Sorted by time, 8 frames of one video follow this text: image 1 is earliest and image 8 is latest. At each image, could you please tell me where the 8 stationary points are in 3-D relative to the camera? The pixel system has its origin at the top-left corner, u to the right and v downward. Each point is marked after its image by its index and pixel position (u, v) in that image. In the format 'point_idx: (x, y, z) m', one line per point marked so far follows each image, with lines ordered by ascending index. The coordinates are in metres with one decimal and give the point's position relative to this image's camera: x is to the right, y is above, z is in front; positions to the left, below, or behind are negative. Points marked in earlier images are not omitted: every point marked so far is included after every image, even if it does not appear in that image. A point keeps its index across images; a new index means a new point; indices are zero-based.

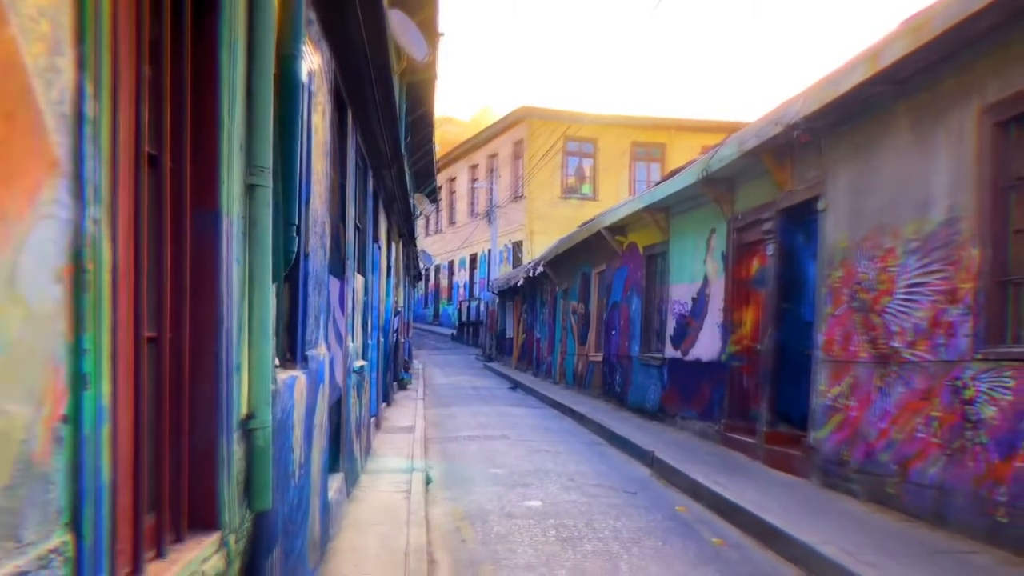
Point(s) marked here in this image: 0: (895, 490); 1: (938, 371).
0: (+2.0, -1.0, +6.9) m
1: (+2.1, -0.4, +6.5) m
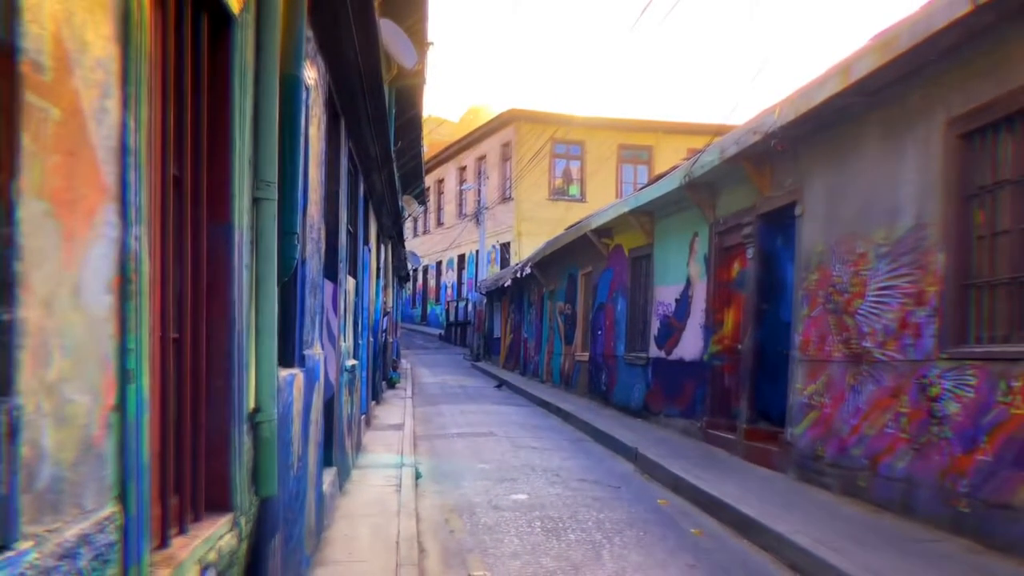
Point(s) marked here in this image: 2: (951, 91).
0: (+1.9, -1.1, +7.2) m
1: (+2.0, -0.4, +6.8) m
2: (+2.1, +0.9, +6.4) m
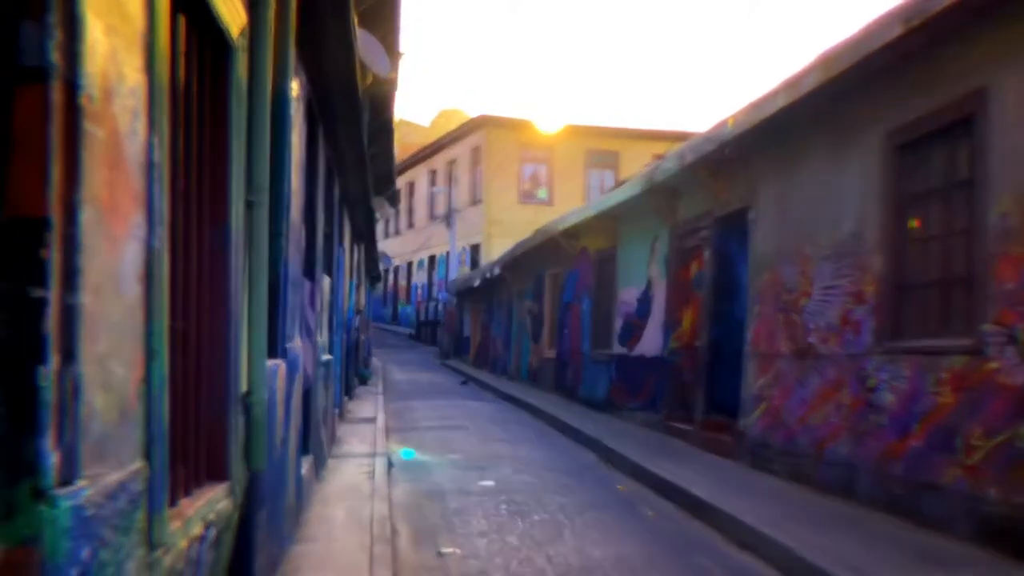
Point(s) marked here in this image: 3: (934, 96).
0: (+1.7, -1.0, +7.7) m
1: (+1.8, -0.4, +7.3) m
2: (+1.9, +1.0, +6.8) m
3: (+2.0, +0.9, +6.4) m
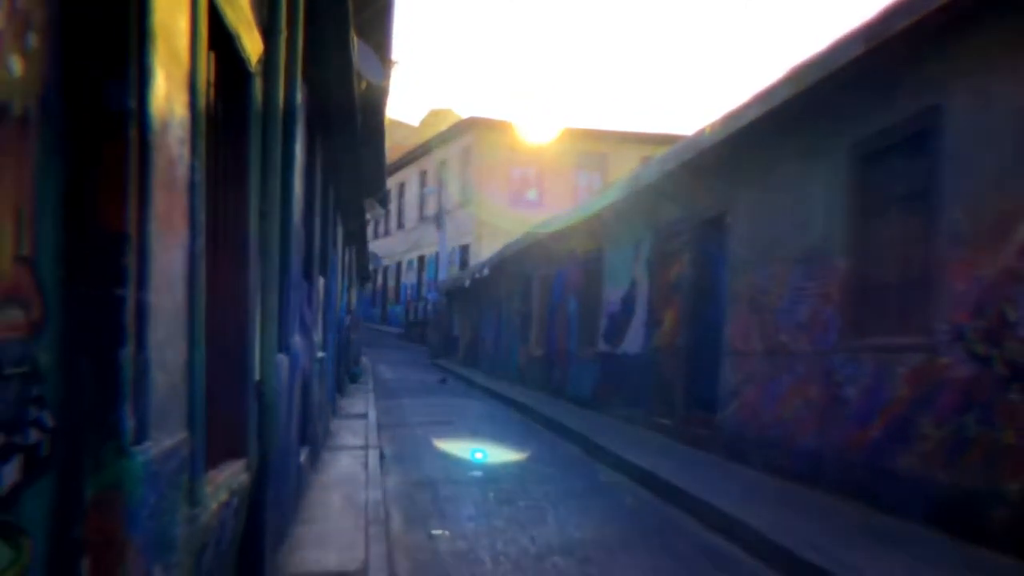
0: (+1.6, -1.1, +8.2) m
1: (+1.7, -0.4, +7.7) m
2: (+1.9, +0.9, +7.3) m
3: (+1.9, +0.9, +6.9) m
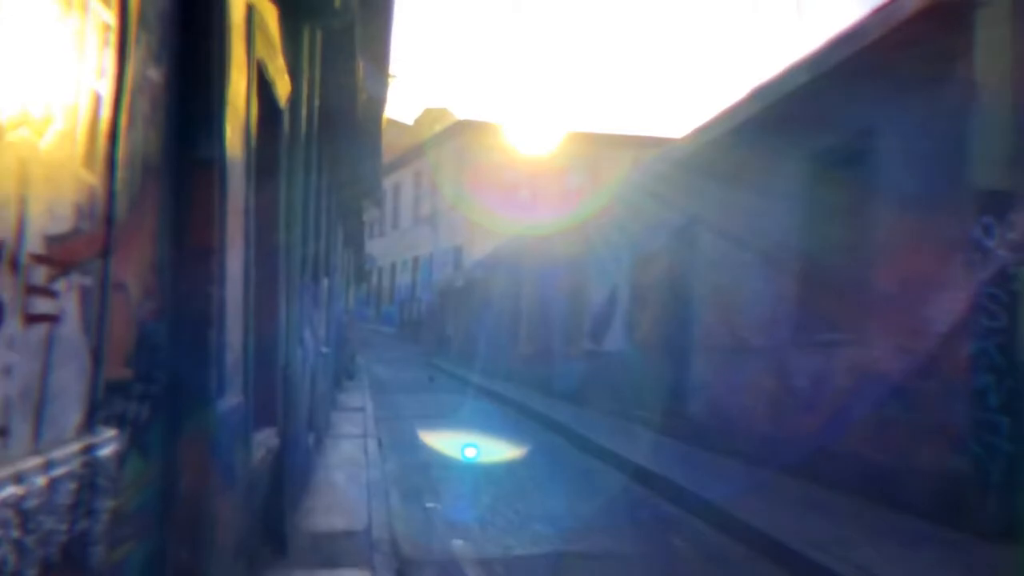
0: (+1.6, -1.1, +9.0) m
1: (+1.7, -0.4, +8.6) m
2: (+1.8, +0.9, +8.2) m
3: (+1.9, +0.9, +7.8) m
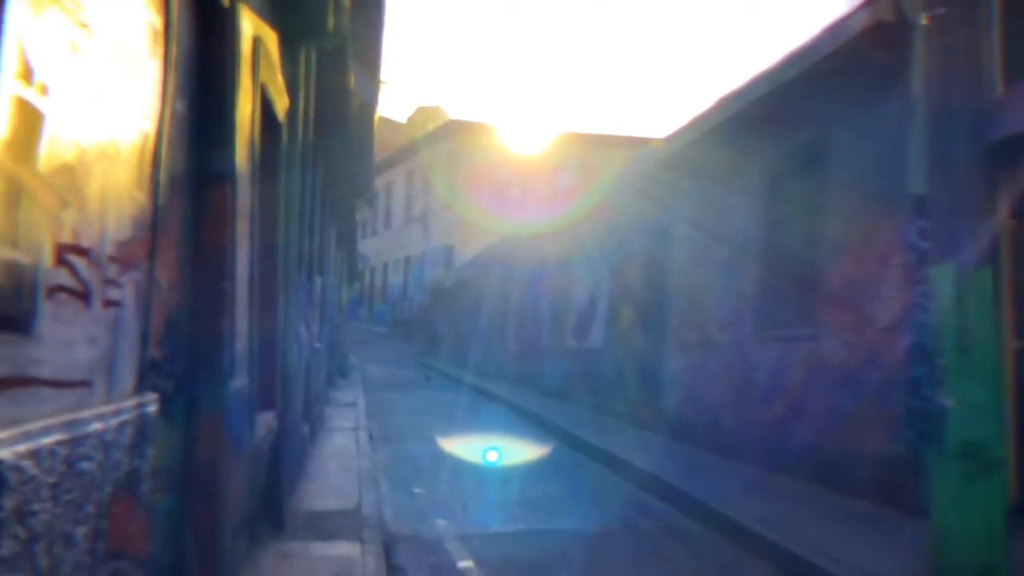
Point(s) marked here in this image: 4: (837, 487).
0: (+1.4, -1.1, +9.6) m
1: (+1.5, -0.4, +9.2) m
2: (+1.7, +0.9, +8.8) m
3: (+1.8, +0.9, +8.3) m
4: (+1.8, -1.1, +7.2) m
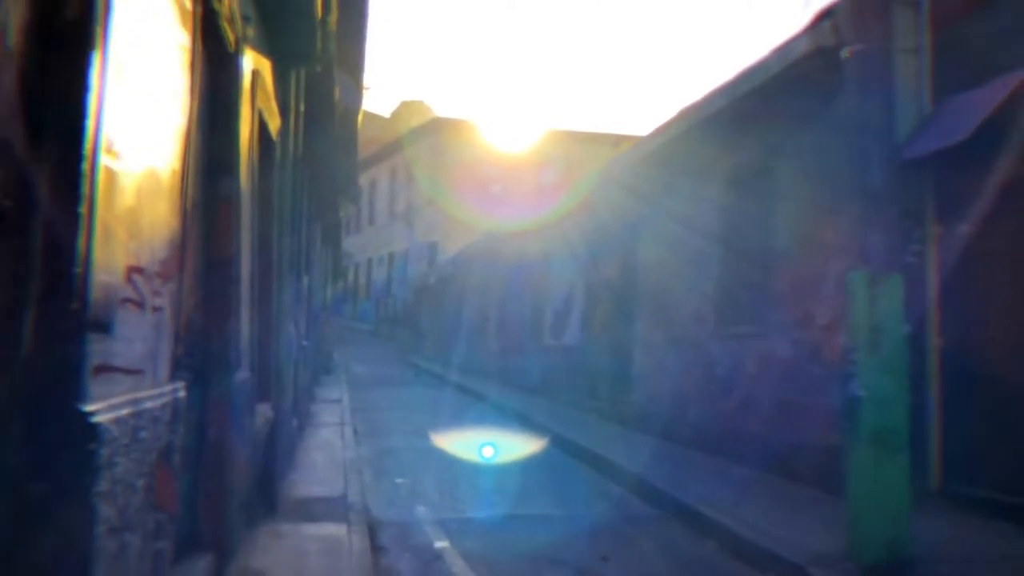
0: (+1.2, -1.1, +10.2) m
1: (+1.4, -0.4, +9.8) m
2: (+1.5, +0.9, +9.4) m
3: (+1.6, +0.9, +8.9) m
4: (+1.6, -1.1, +7.8) m
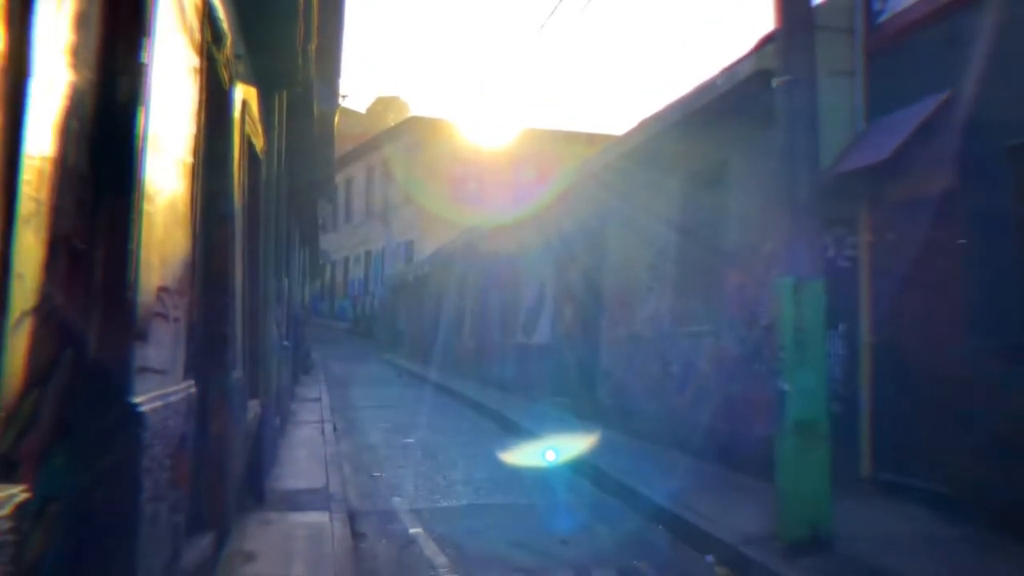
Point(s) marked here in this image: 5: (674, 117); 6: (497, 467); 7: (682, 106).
0: (+1.0, -1.1, +10.8) m
1: (+1.1, -0.5, +10.4) m
2: (+1.3, +0.9, +10.0) m
3: (+1.4, +0.9, +9.5) m
4: (+1.4, -1.1, +8.4) m
5: (+1.1, +1.1, +8.8) m
6: (-0.1, -1.3, +9.9) m
7: (+1.1, +1.2, +8.6) m
